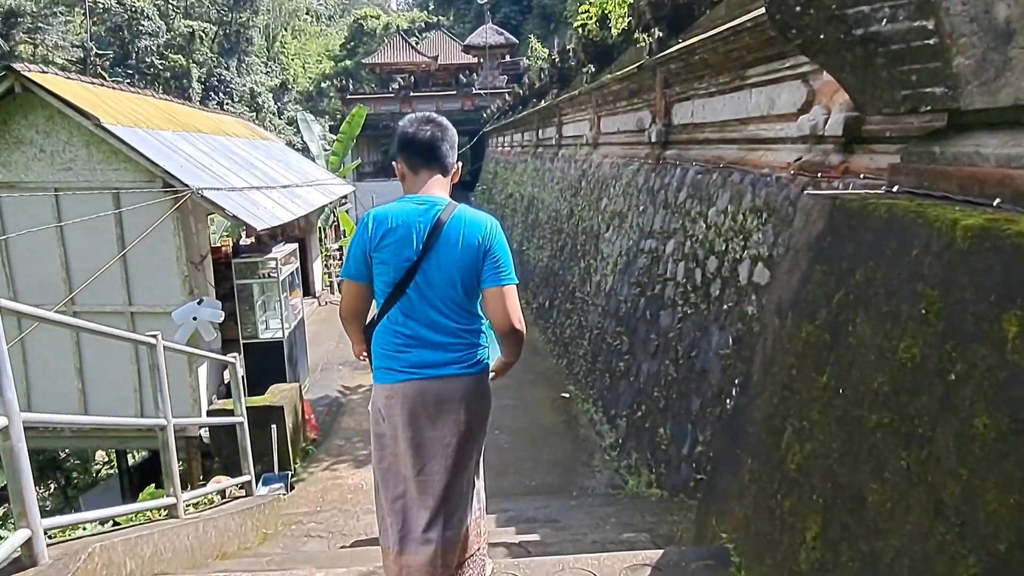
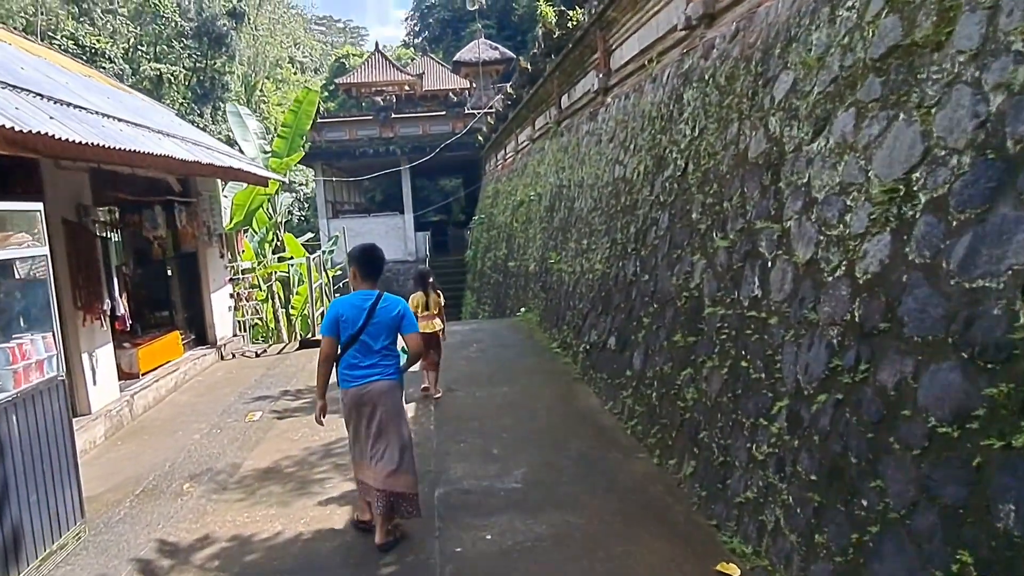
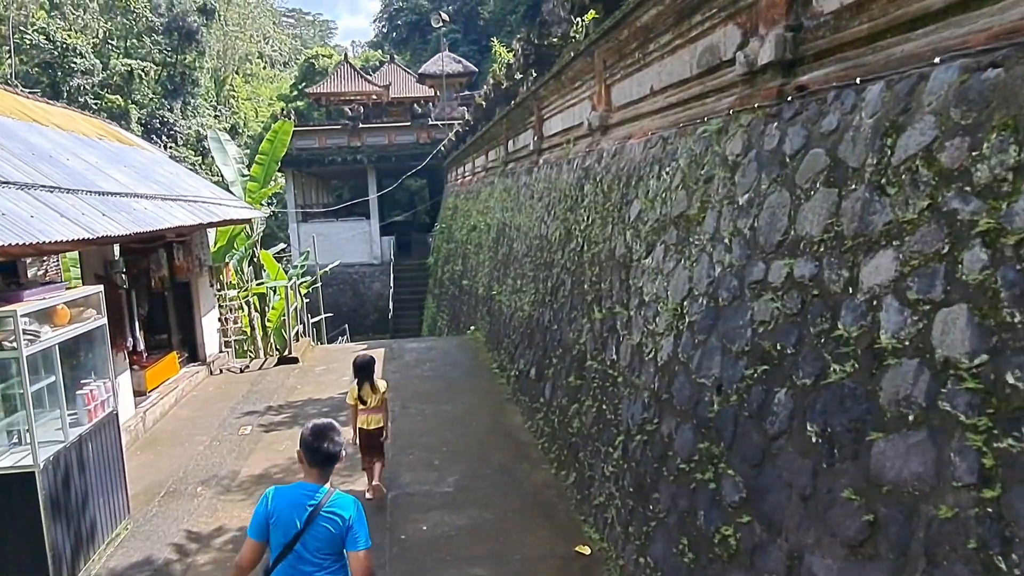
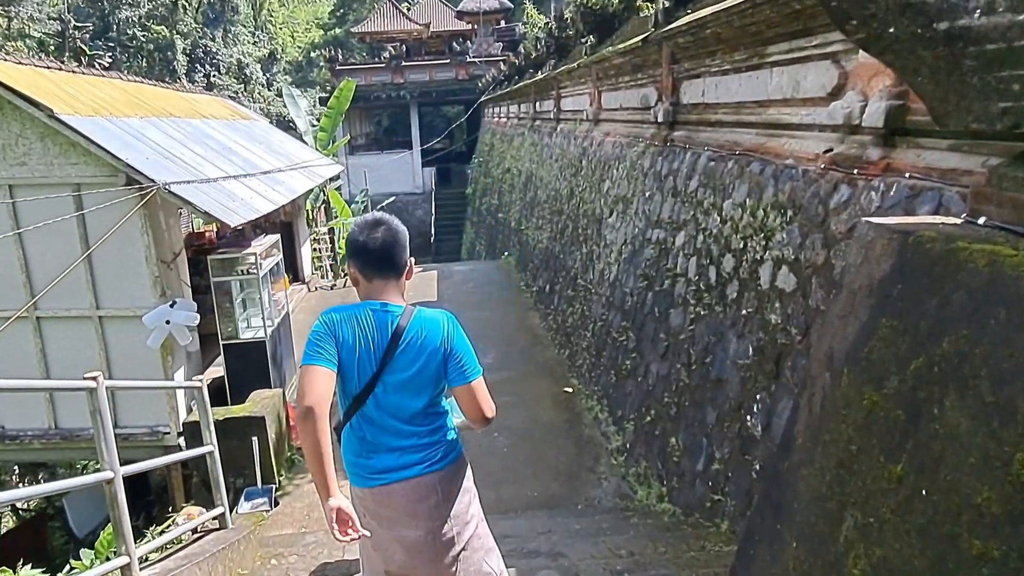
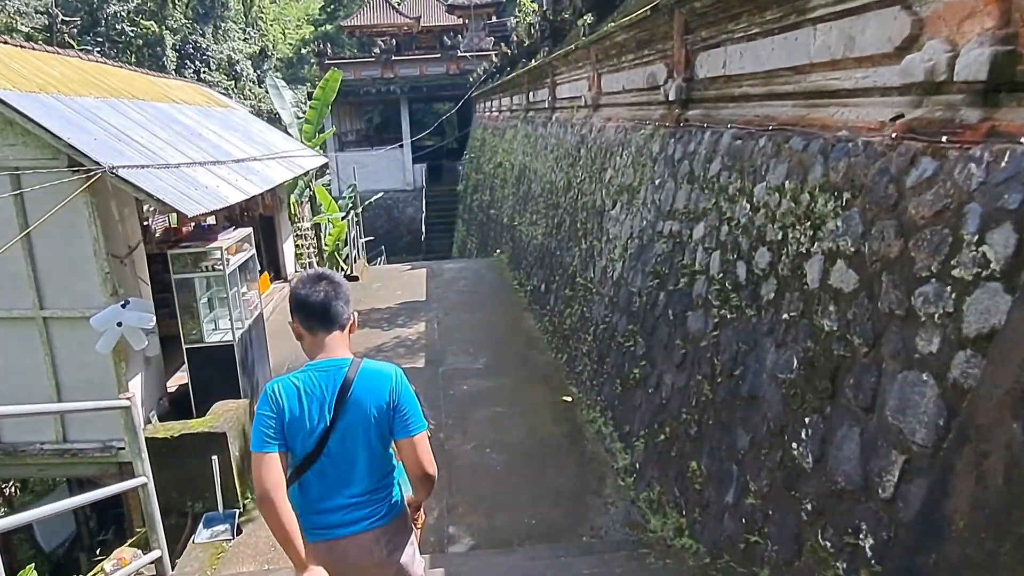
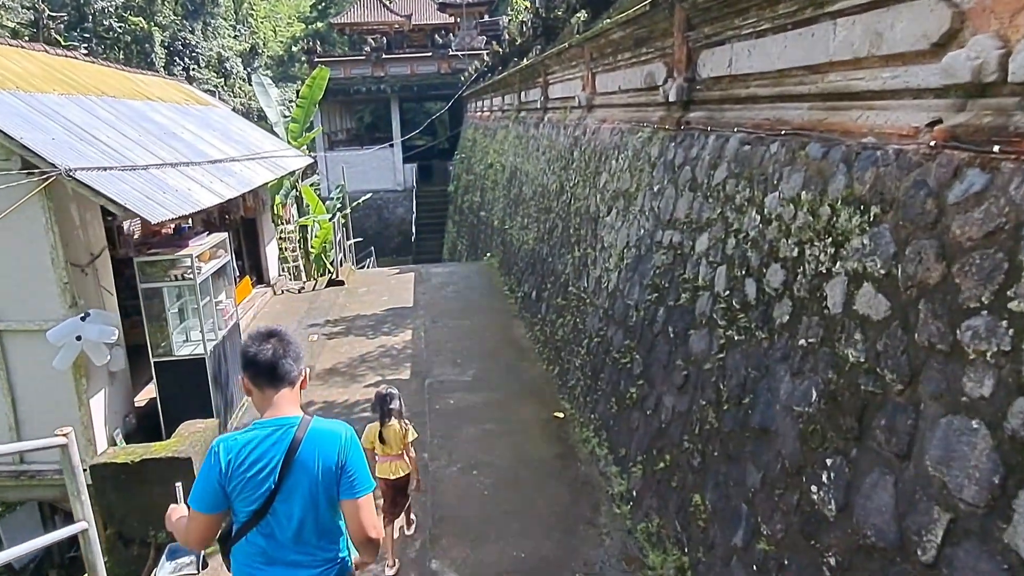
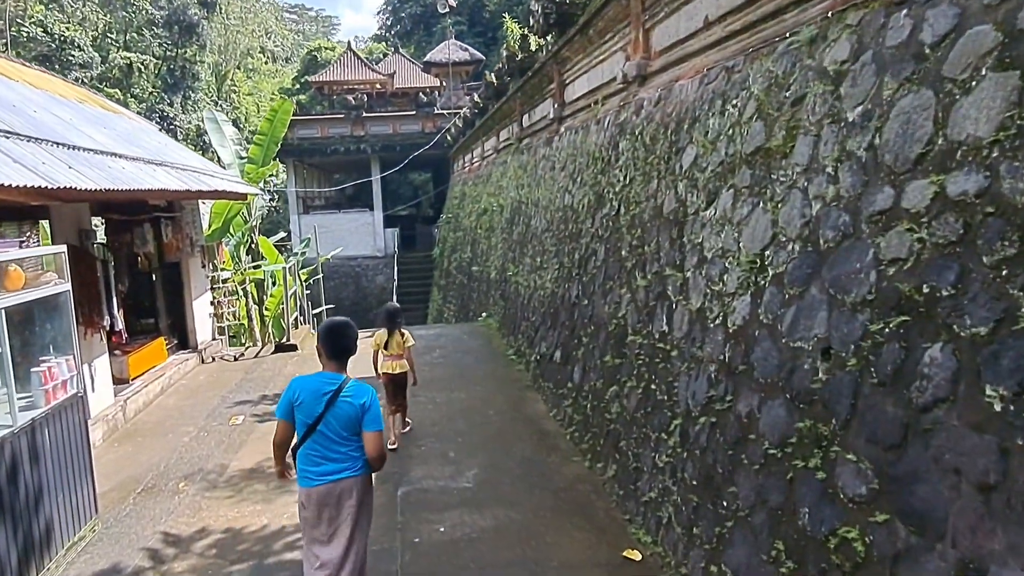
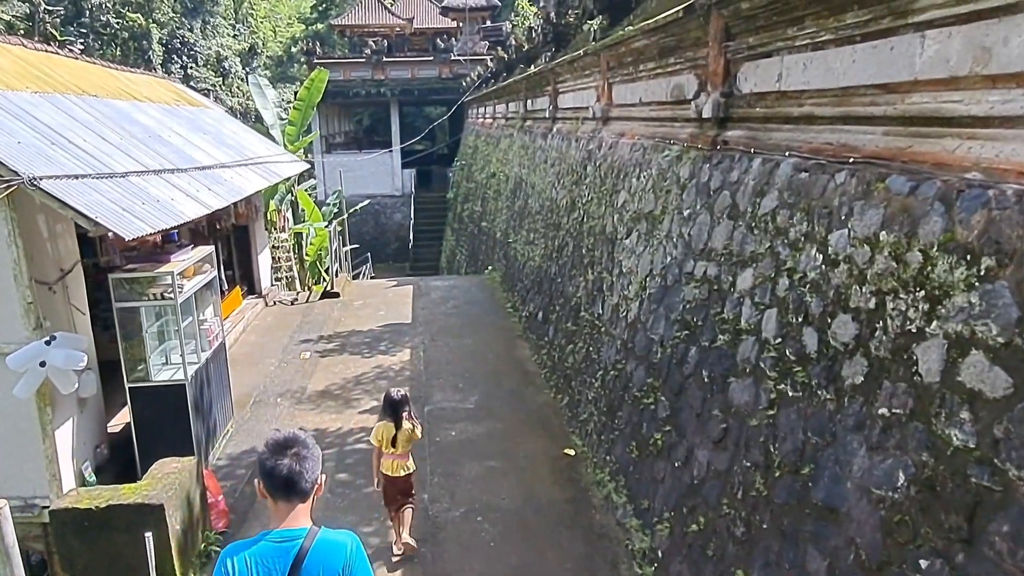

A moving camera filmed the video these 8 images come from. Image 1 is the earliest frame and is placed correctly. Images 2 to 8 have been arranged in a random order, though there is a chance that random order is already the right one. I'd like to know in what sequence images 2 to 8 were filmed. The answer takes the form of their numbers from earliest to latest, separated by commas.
4, 5, 6, 8, 3, 7, 2
